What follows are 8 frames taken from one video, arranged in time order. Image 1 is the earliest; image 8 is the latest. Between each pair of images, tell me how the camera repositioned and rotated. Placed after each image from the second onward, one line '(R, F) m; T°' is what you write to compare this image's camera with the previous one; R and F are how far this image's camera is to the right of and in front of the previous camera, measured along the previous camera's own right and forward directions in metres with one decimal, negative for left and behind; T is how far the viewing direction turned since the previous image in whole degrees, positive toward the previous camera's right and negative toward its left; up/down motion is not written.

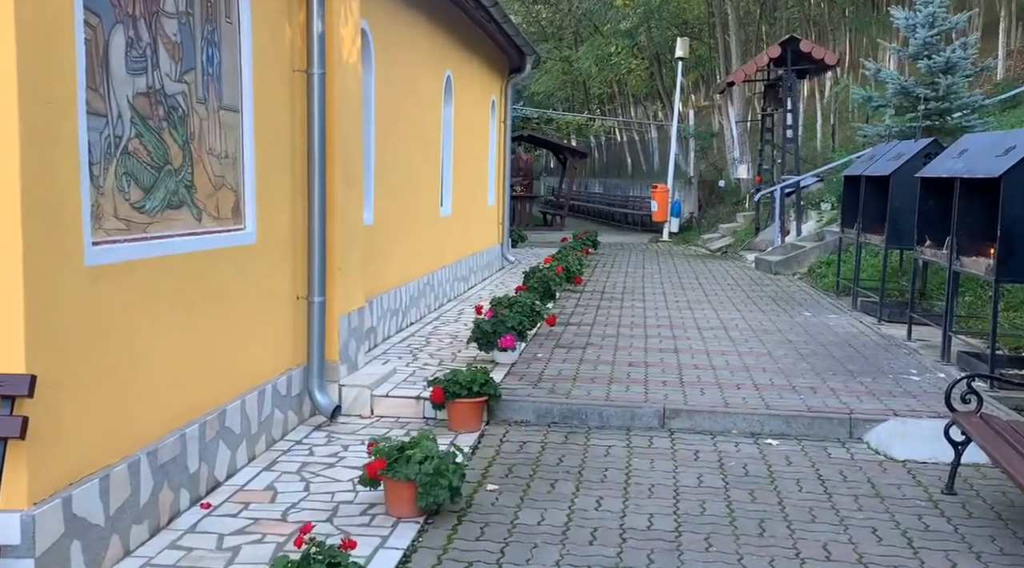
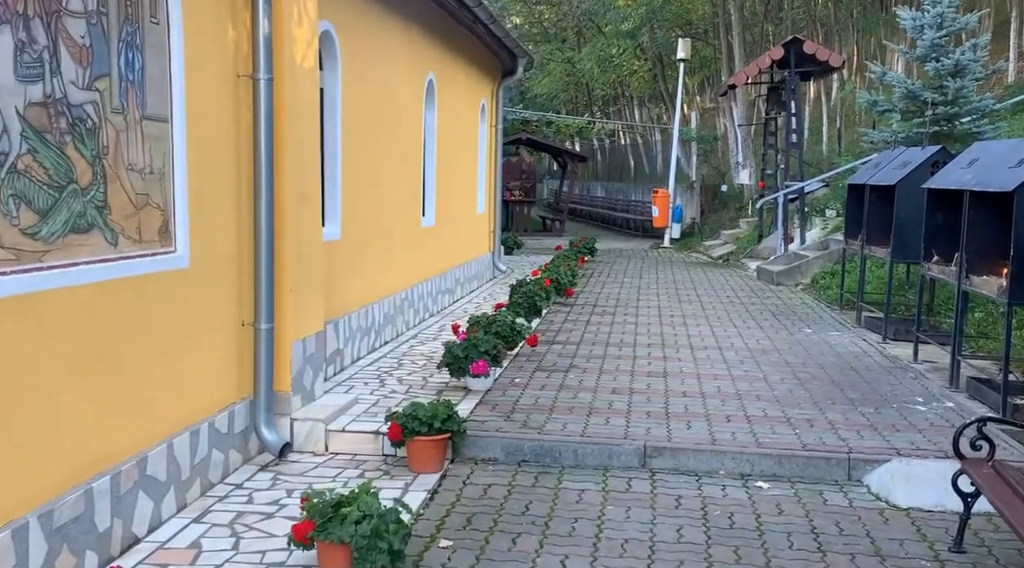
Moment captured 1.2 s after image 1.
(+0.2, +0.6) m; 0°
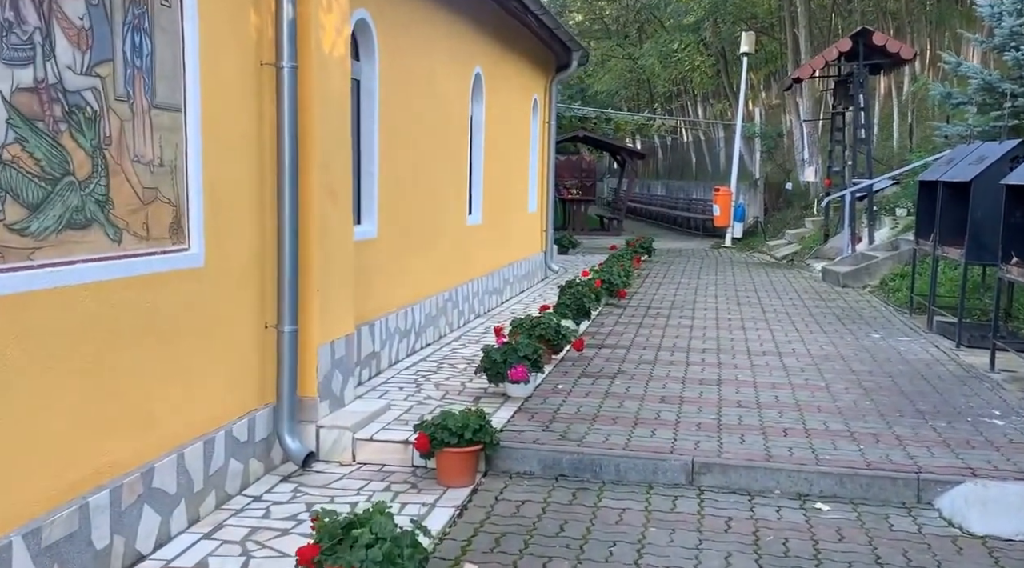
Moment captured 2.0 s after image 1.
(+0.1, +0.4) m; -3°
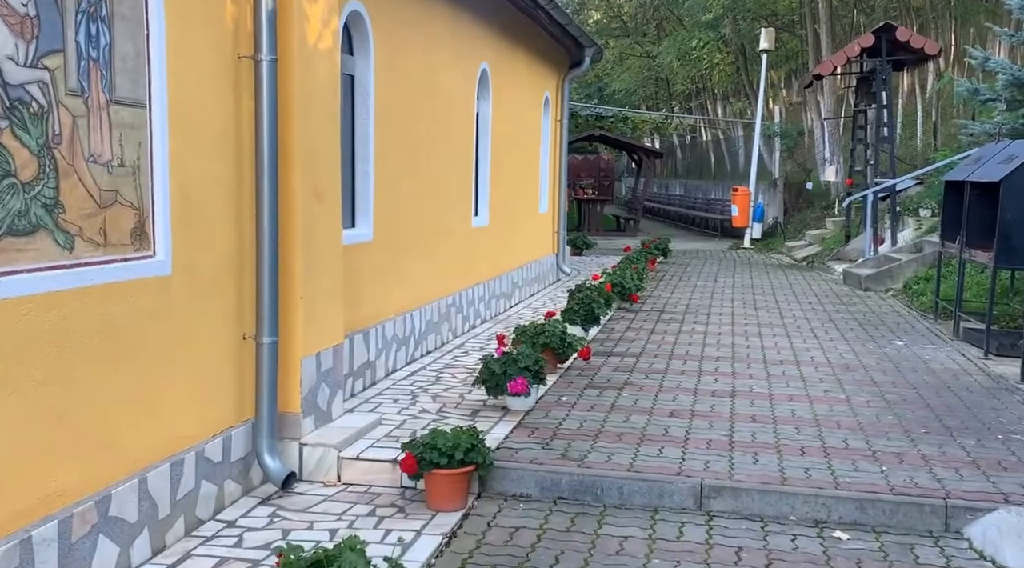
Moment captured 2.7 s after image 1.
(+0.1, +0.4) m; -1°
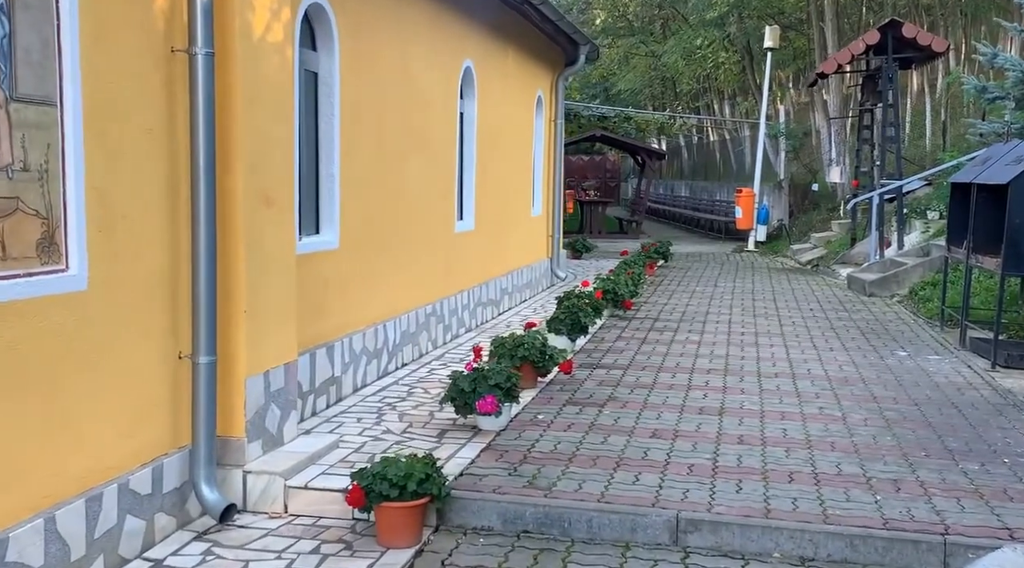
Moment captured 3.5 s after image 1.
(+0.2, +0.5) m; -1°
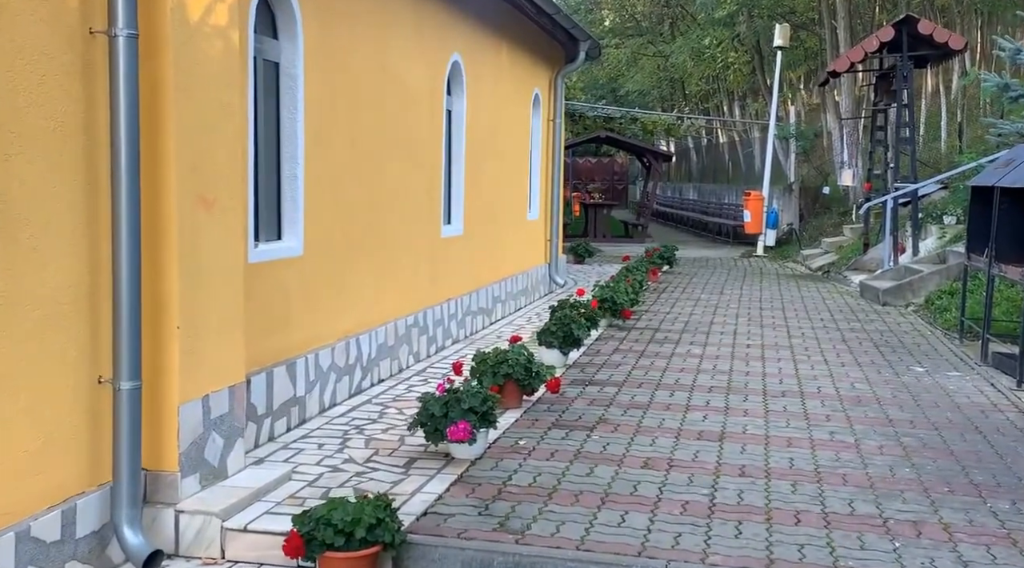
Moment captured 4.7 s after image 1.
(+0.2, +0.6) m; -1°
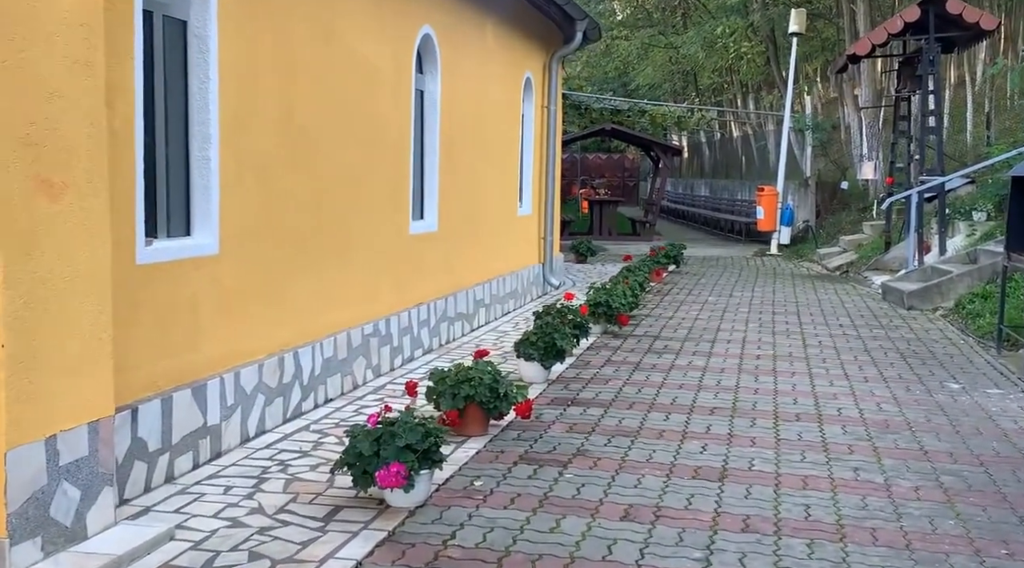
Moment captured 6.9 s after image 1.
(+0.3, +1.1) m; -1°
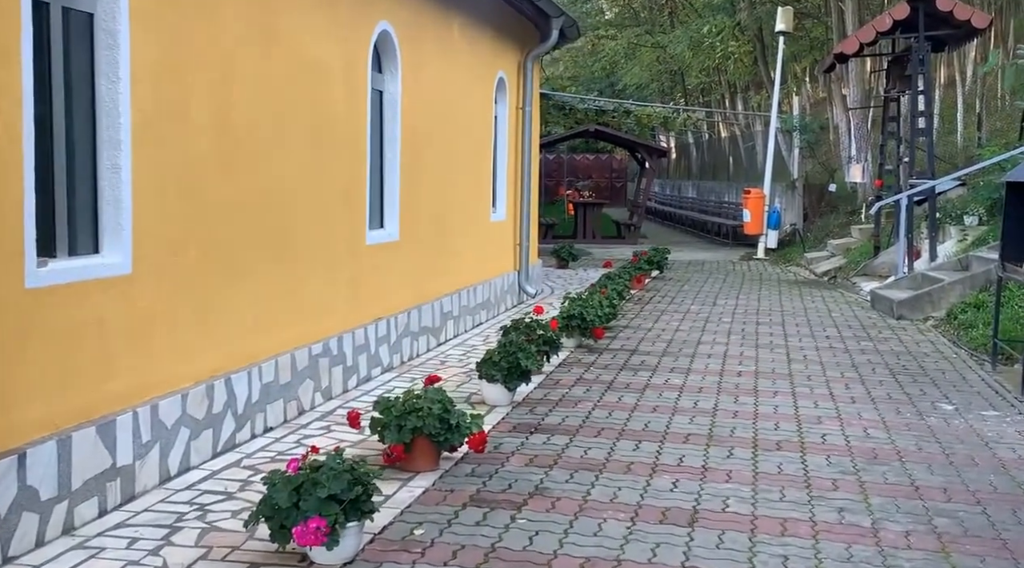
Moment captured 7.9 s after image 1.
(+0.2, +0.5) m; 0°
